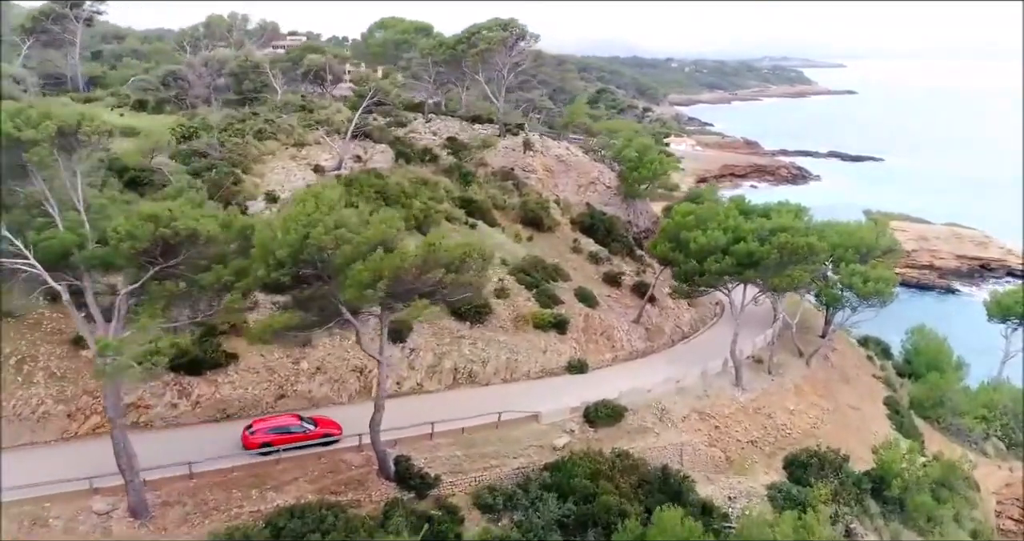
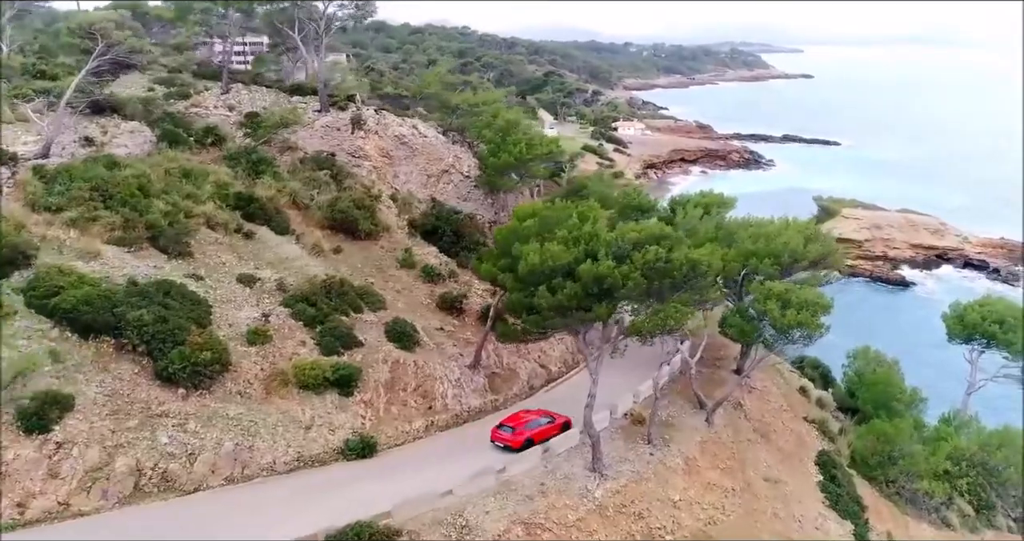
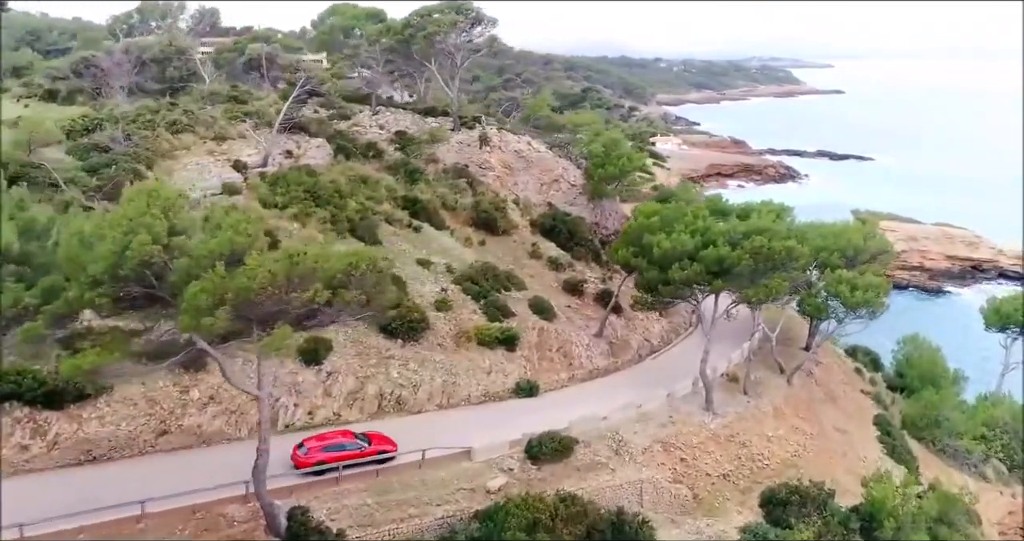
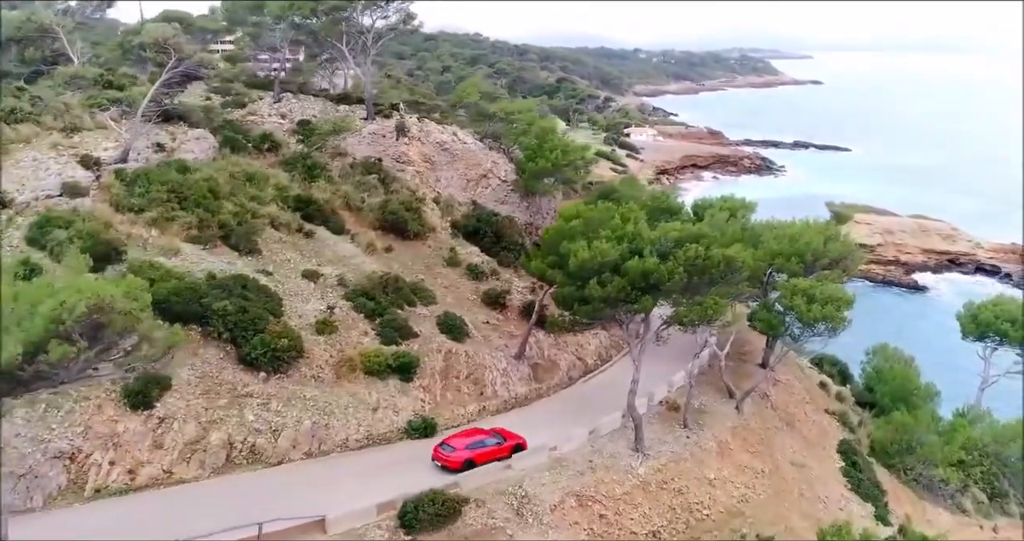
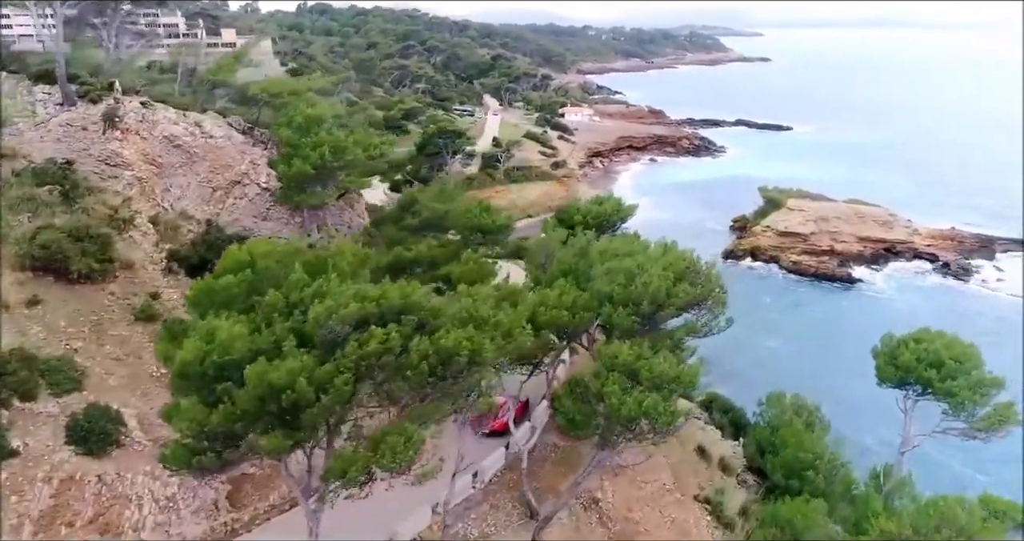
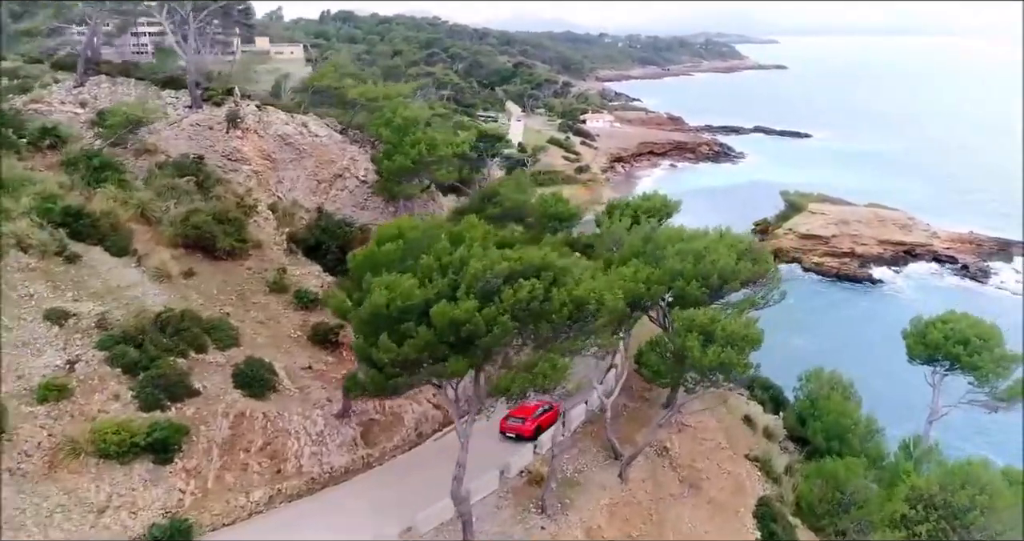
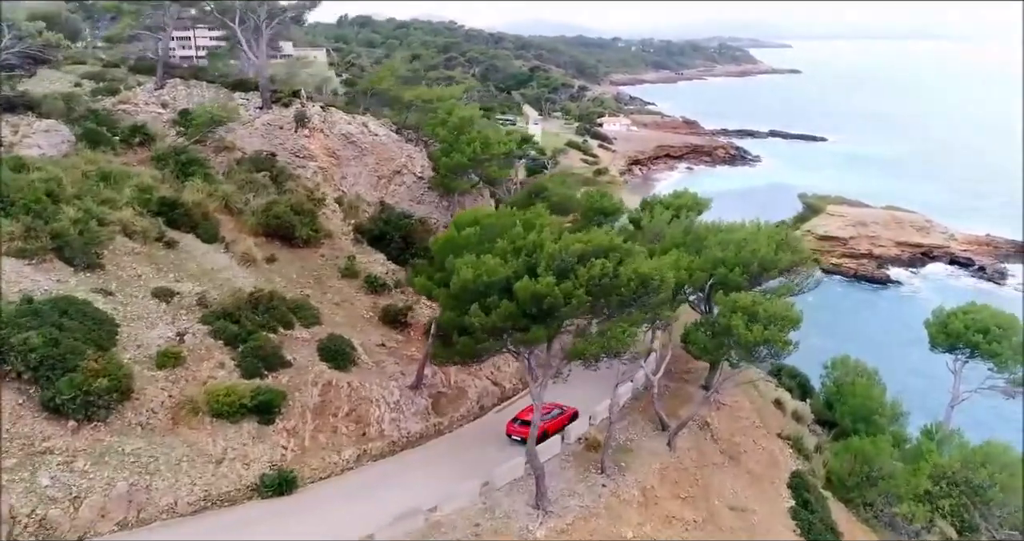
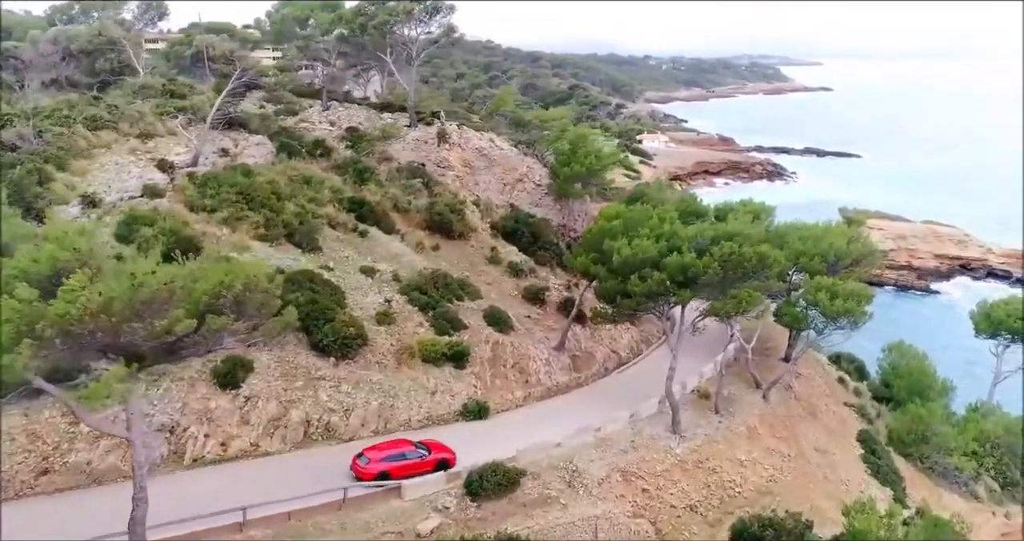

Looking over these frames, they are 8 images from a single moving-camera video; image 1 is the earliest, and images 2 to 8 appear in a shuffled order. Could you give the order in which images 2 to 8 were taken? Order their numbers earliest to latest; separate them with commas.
3, 8, 4, 2, 7, 6, 5
